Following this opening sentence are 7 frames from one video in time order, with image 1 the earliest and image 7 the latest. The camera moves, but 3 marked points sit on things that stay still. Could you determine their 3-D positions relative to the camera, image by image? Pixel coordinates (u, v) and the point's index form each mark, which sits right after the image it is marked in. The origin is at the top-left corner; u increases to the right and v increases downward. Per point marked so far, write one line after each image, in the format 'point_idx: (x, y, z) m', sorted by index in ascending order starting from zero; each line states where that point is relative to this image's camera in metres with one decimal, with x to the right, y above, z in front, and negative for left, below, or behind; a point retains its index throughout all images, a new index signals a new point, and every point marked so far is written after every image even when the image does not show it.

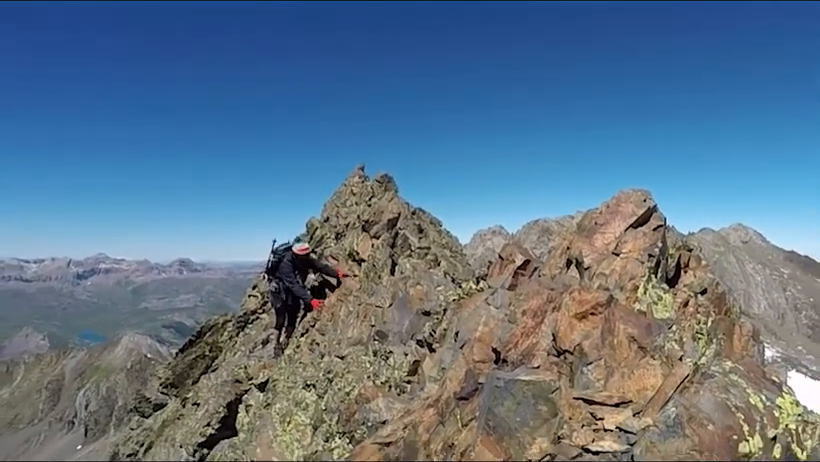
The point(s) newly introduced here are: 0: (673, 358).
0: (+8.7, -4.2, +17.4) m
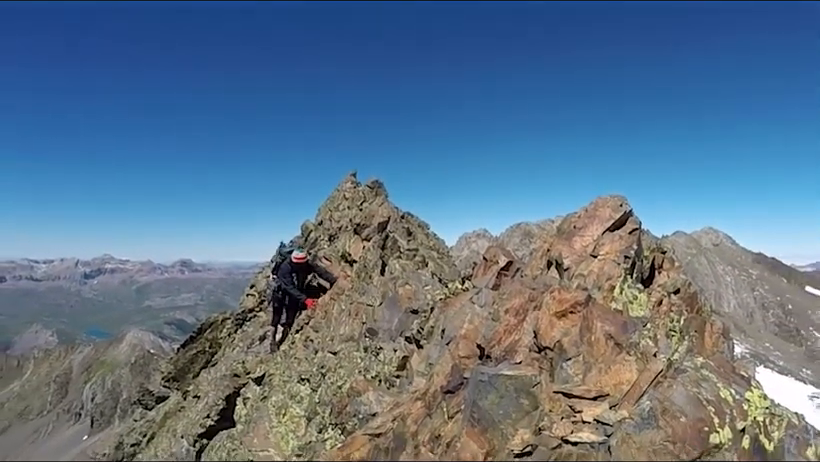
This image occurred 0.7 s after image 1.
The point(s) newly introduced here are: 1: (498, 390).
0: (+8.3, -4.3, +18.4) m
1: (+3.0, -5.4, +18.0) m
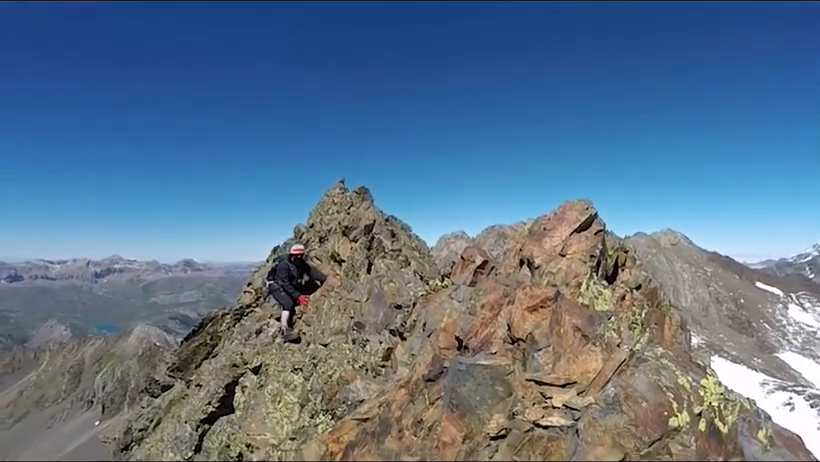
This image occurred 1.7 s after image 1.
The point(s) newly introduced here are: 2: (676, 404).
0: (+7.7, -4.3, +20.1) m
1: (+2.4, -5.5, +19.7) m
2: (+9.4, -6.1, +18.5) m
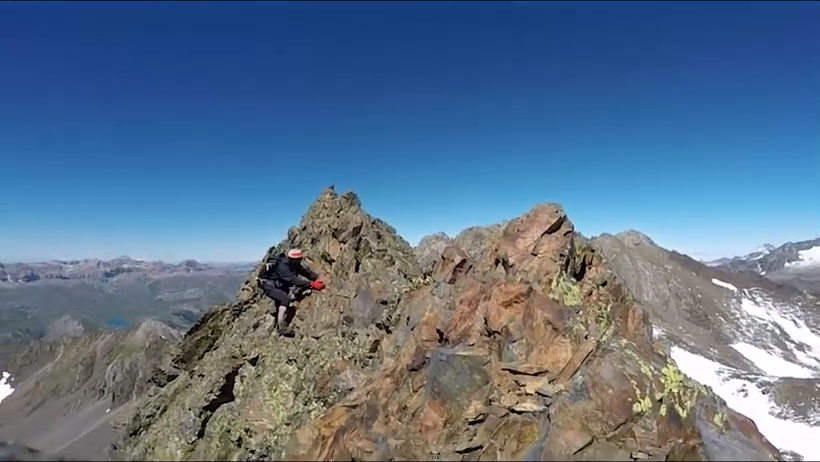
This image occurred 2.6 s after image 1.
0: (+7.0, -4.4, +21.9) m
1: (+1.8, -5.5, +21.5) m
2: (+8.8, -6.1, +20.3) m
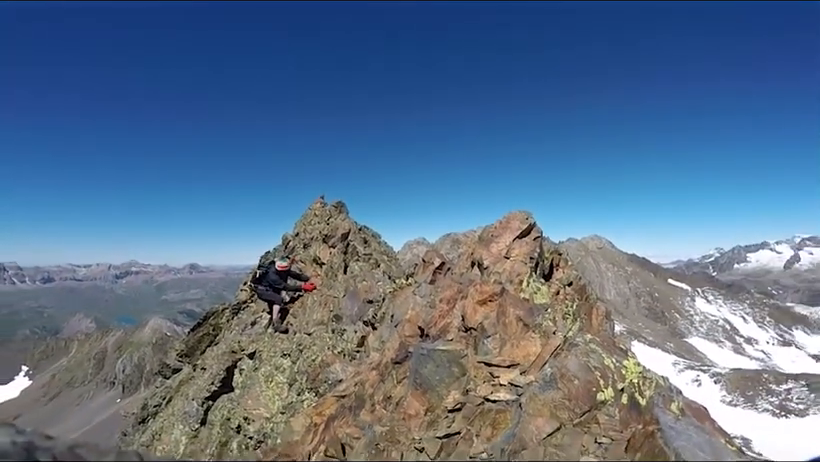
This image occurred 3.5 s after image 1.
0: (+6.3, -4.6, +24.1) m
1: (+1.1, -5.8, +23.6) m
2: (+8.0, -6.3, +22.4) m
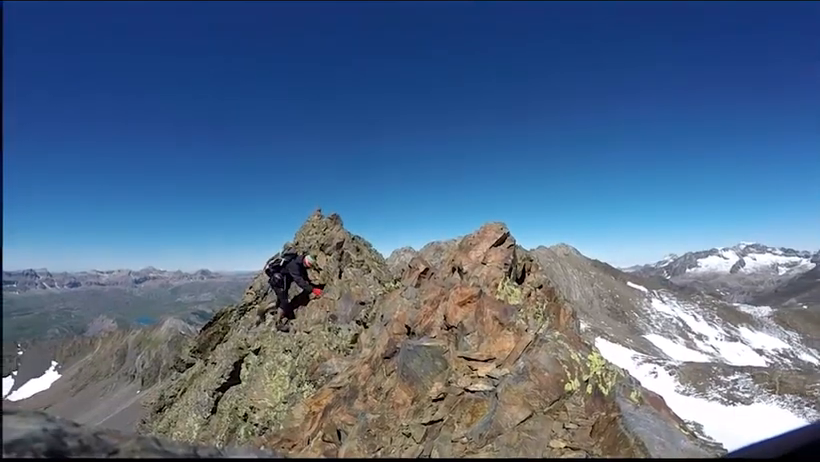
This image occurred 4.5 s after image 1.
0: (+5.7, -5.1, +27.0) m
1: (+0.5, -6.2, +26.5) m
2: (+7.4, -6.8, +25.4) m
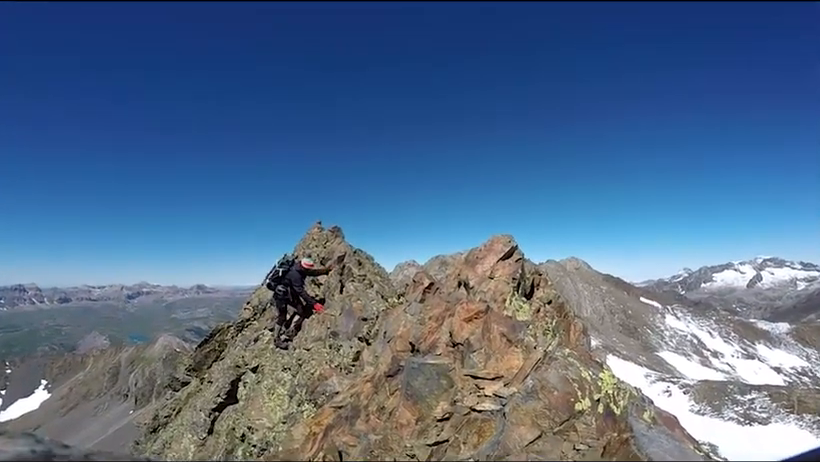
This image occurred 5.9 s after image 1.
0: (+5.9, -5.7, +26.0) m
1: (+0.7, -6.9, +25.5) m
2: (+7.6, -7.4, +24.3) m
